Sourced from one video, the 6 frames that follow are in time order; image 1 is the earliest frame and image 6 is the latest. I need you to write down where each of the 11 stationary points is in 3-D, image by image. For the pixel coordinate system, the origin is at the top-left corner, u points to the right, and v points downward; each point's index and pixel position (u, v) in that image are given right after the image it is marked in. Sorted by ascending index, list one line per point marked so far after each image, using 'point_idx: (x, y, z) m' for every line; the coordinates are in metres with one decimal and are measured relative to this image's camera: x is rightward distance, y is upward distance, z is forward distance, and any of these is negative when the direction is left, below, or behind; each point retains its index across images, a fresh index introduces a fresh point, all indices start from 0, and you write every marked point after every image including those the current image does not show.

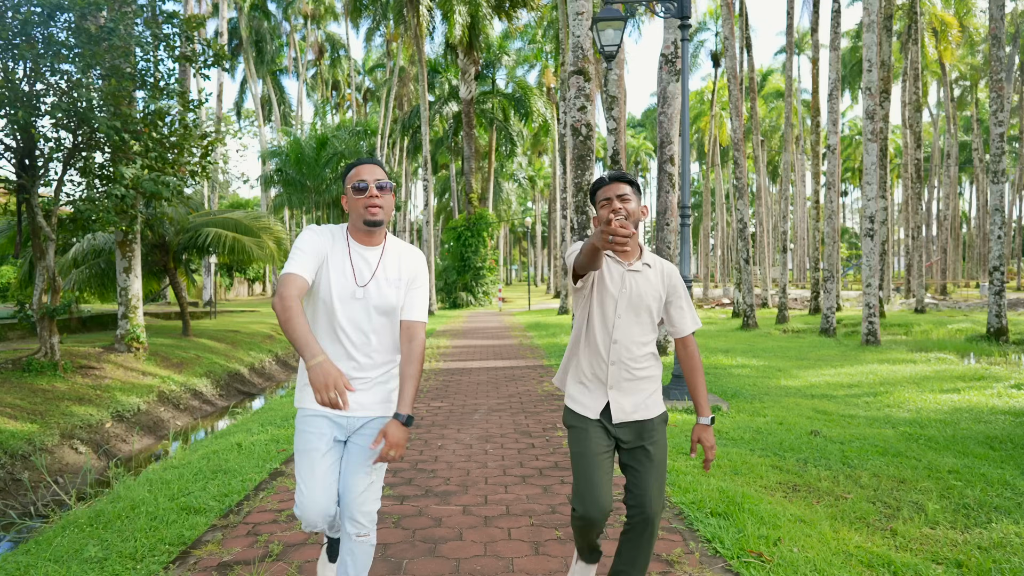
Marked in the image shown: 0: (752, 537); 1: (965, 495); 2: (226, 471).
0: (+1.0, -1.0, +2.9) m
1: (+2.4, -1.1, +3.7) m
2: (-1.7, -1.1, +4.2) m
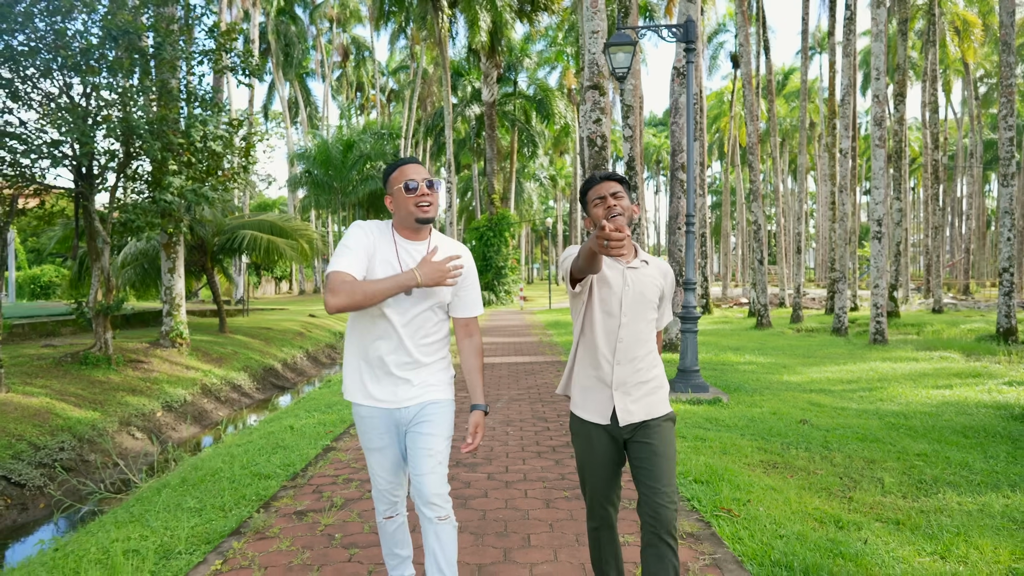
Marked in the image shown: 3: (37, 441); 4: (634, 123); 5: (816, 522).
0: (+1.1, -1.1, +3.5) m
1: (+2.5, -1.1, +4.3) m
2: (-1.6, -1.1, +4.8) m
3: (-5.3, -1.7, +7.7) m
4: (+2.1, +2.8, +11.8) m
5: (+1.4, -1.1, +3.3) m
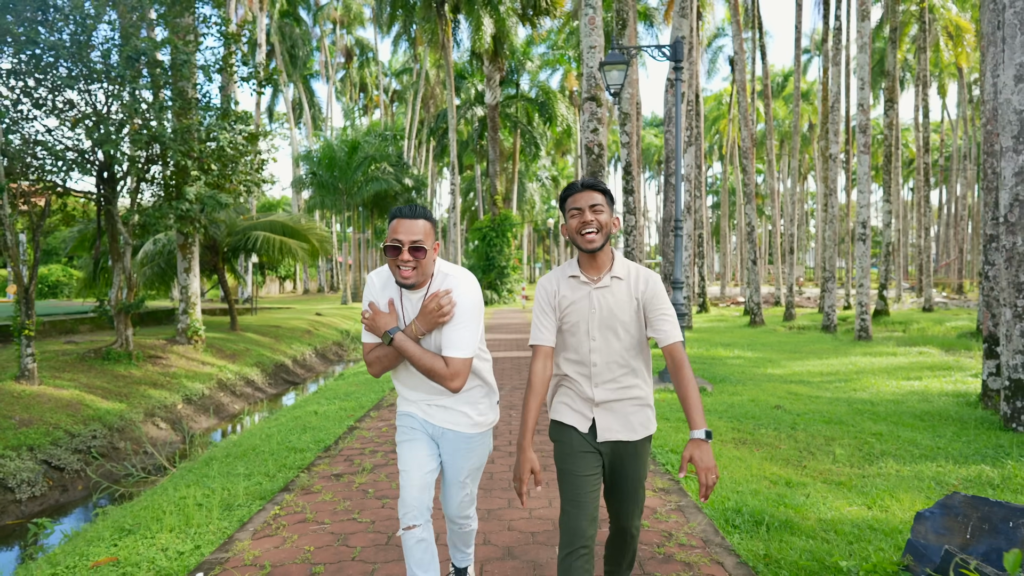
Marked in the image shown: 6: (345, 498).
0: (+1.1, -1.1, +4.1) m
1: (+2.5, -1.1, +4.9) m
2: (-1.6, -1.1, +5.4) m
3: (-5.3, -1.7, +8.3) m
4: (+2.1, +2.8, +12.4) m
5: (+1.4, -1.1, +3.9) m
6: (-0.9, -1.1, +3.6) m
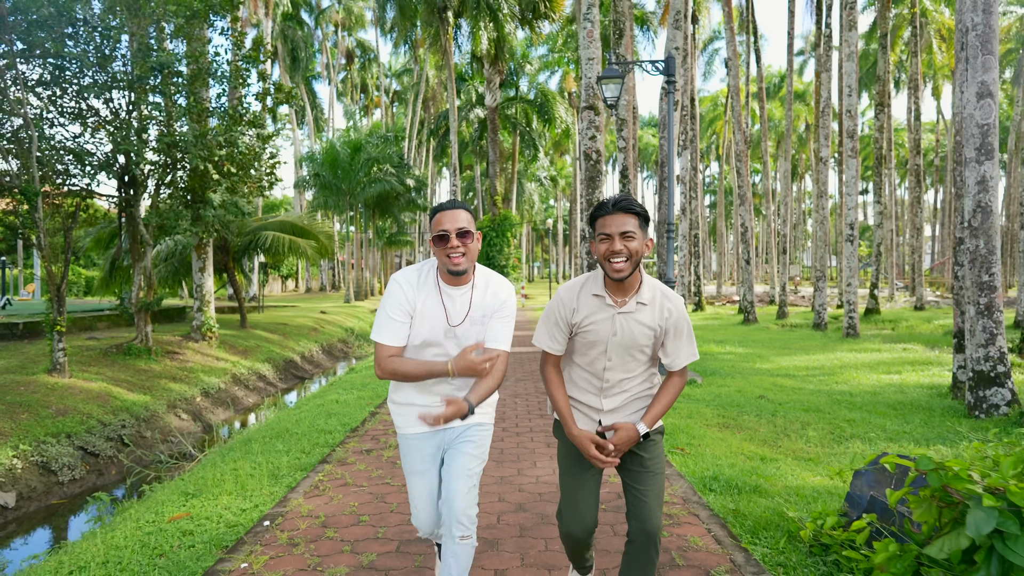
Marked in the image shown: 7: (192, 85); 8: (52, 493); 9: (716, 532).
0: (+1.1, -1.0, +4.7) m
1: (+2.6, -1.1, +5.4) m
2: (-1.5, -1.1, +6.0) m
3: (-5.2, -1.7, +8.8) m
4: (+2.2, +2.8, +12.9) m
5: (+1.5, -1.1, +4.4) m
6: (-0.8, -1.1, +4.1) m
7: (-5.5, +3.5, +11.9) m
8: (-4.9, -2.2, +7.3) m
9: (+0.9, -1.1, +3.1) m
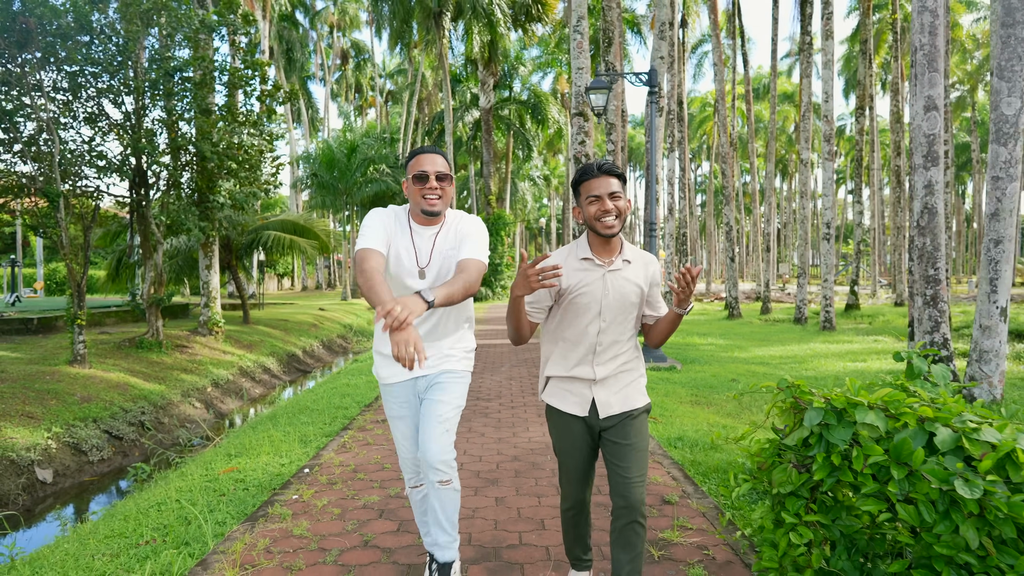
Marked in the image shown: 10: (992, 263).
0: (+1.1, -1.0, +5.4) m
1: (+2.6, -1.0, +6.1) m
2: (-1.6, -1.0, +6.7) m
3: (-5.3, -1.6, +9.4) m
4: (+2.0, +2.9, +13.6) m
5: (+1.5, -1.0, +5.1) m
6: (-0.8, -1.0, +4.8) m
7: (-5.6, +3.6, +12.5) m
8: (-4.9, -2.1, +8.0) m
9: (+0.9, -1.0, +3.8) m
10: (+4.3, +0.2, +6.2) m
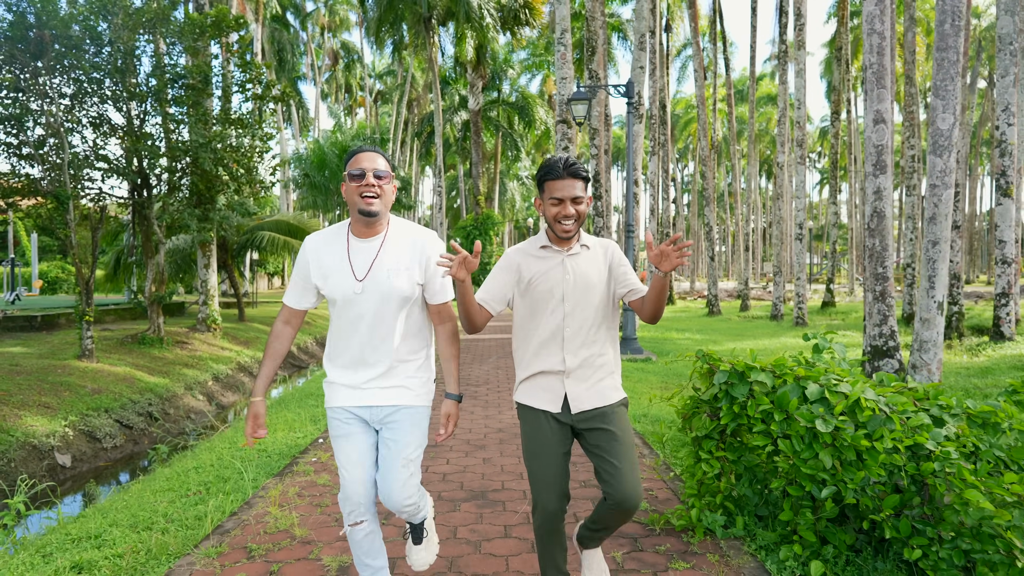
0: (+1.0, -1.0, +6.0) m
1: (+2.4, -1.0, +6.8) m
2: (-1.7, -1.0, +7.3) m
3: (-5.5, -1.6, +10.0) m
4: (+1.8, +3.0, +14.3) m
5: (+1.3, -1.0, +5.8) m
6: (-0.9, -1.0, +5.4) m
7: (-5.9, +3.6, +13.0) m
8: (-5.1, -2.1, +8.5) m
9: (+0.8, -1.0, +4.4) m
10: (+4.1, +0.3, +6.9) m
